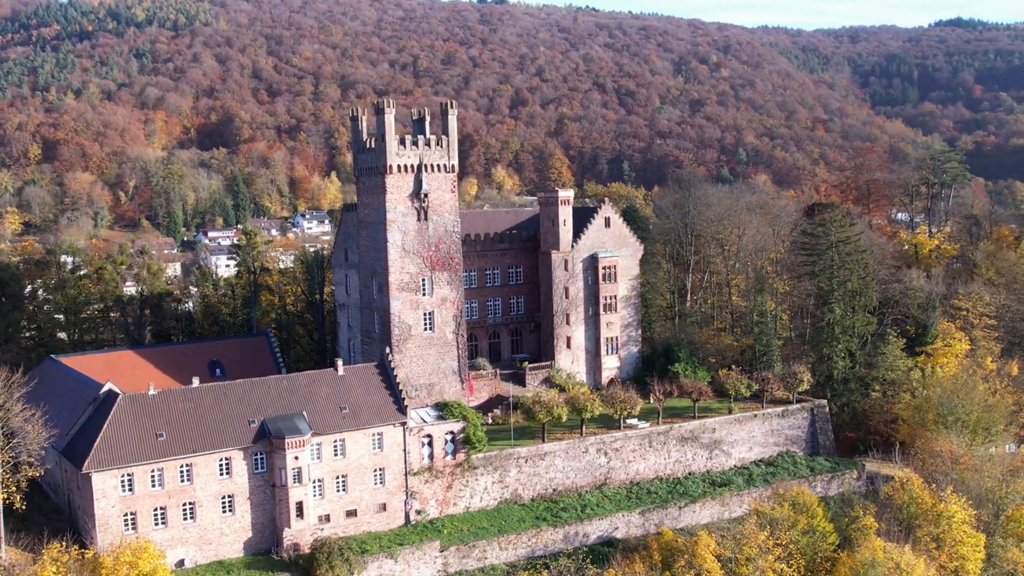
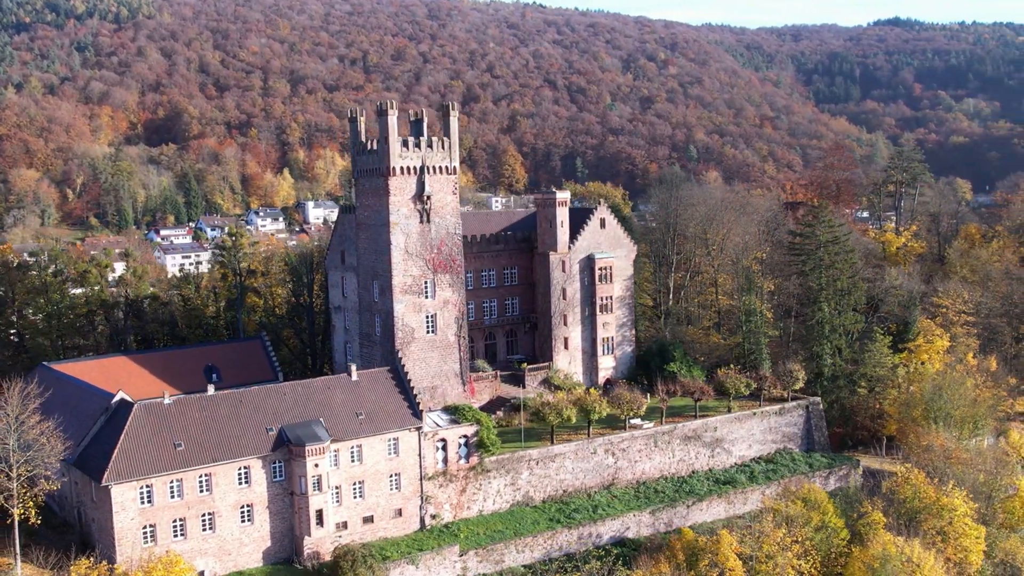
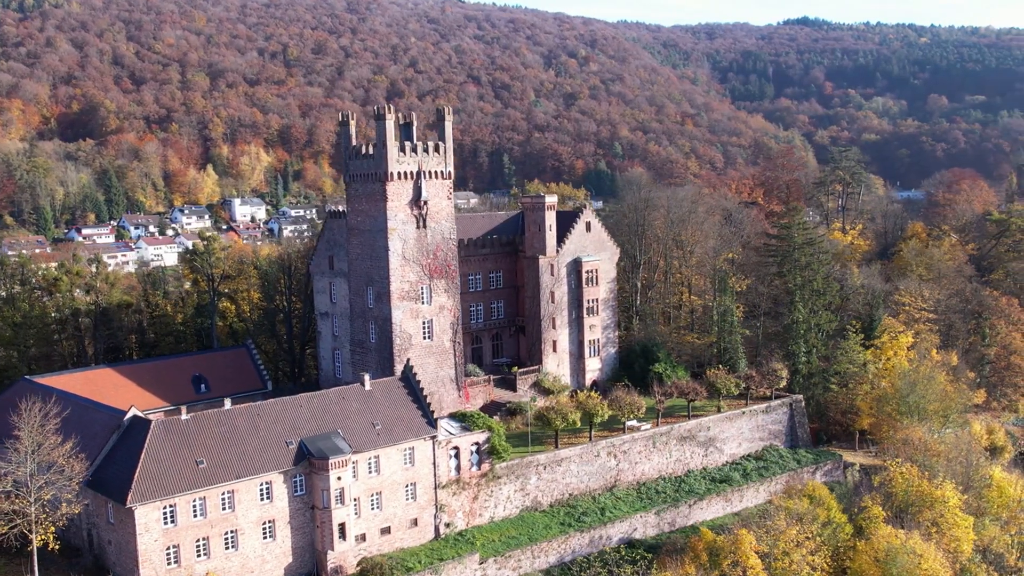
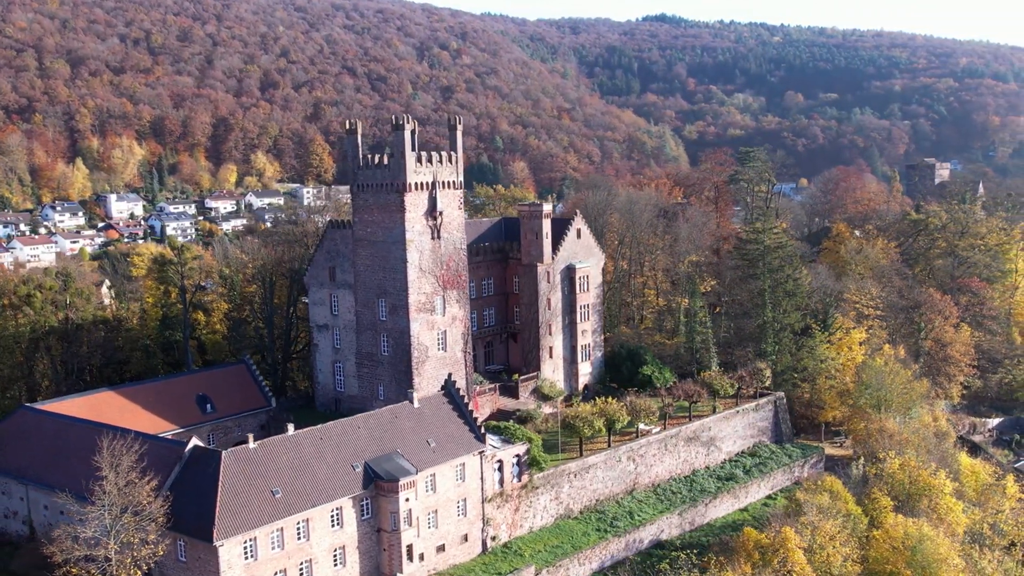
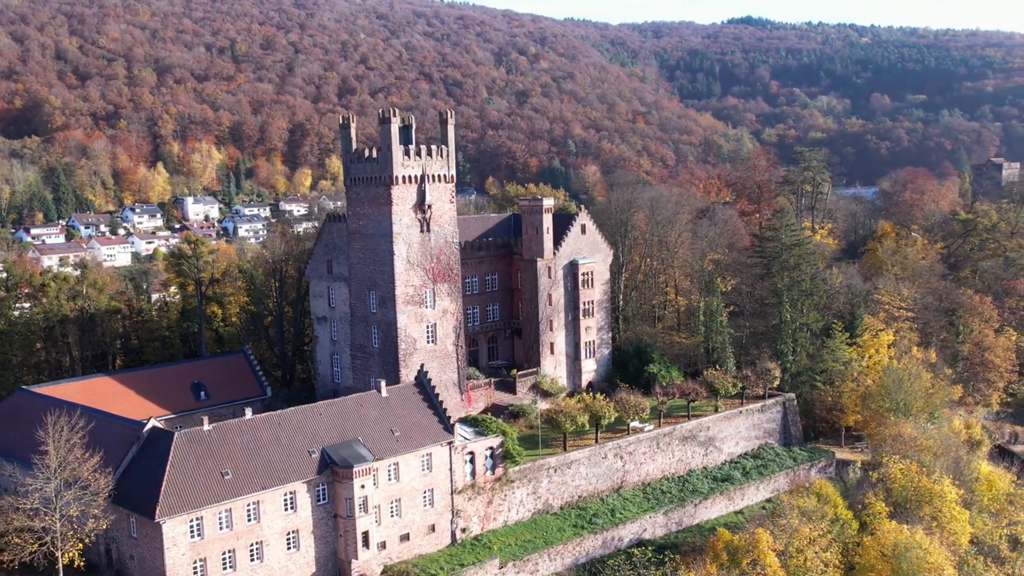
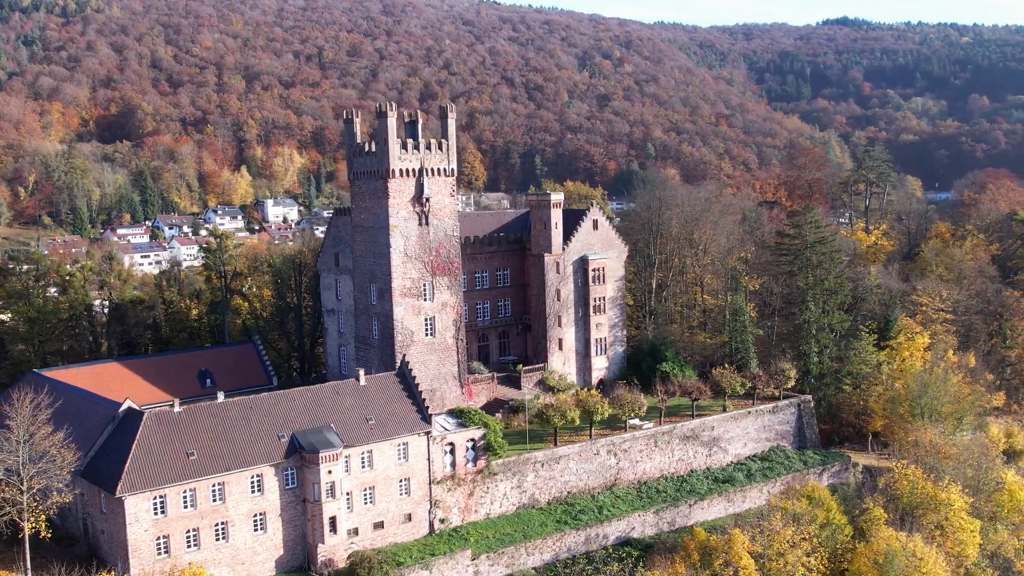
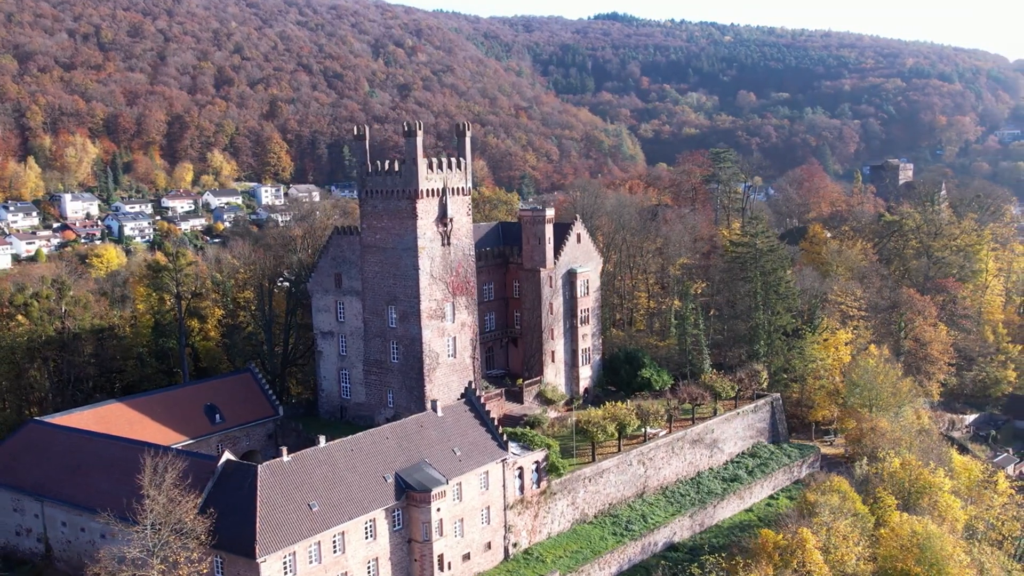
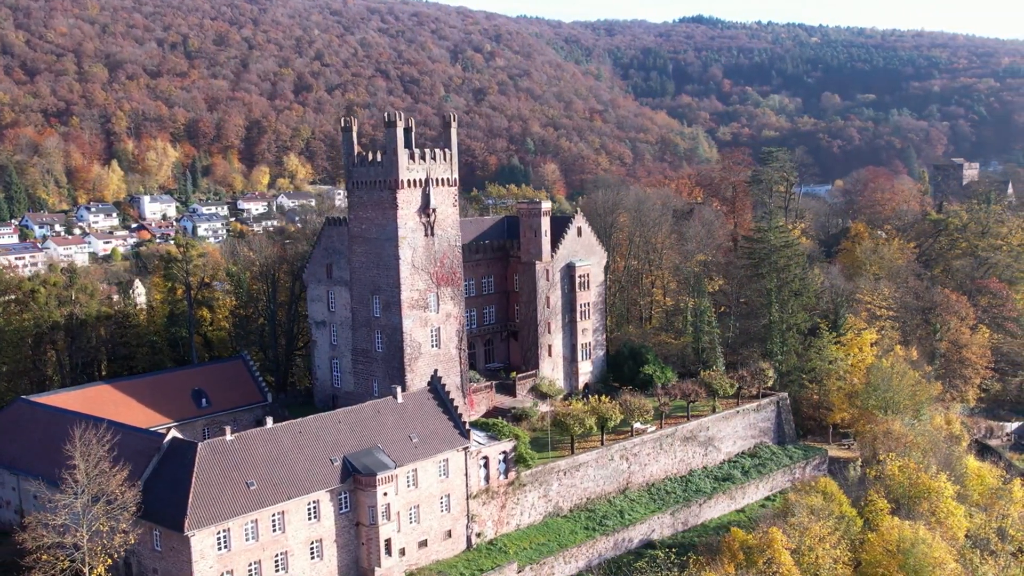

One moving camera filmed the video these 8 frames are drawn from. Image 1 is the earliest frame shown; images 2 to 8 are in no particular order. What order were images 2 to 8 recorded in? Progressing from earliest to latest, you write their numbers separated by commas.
2, 6, 3, 5, 8, 4, 7
